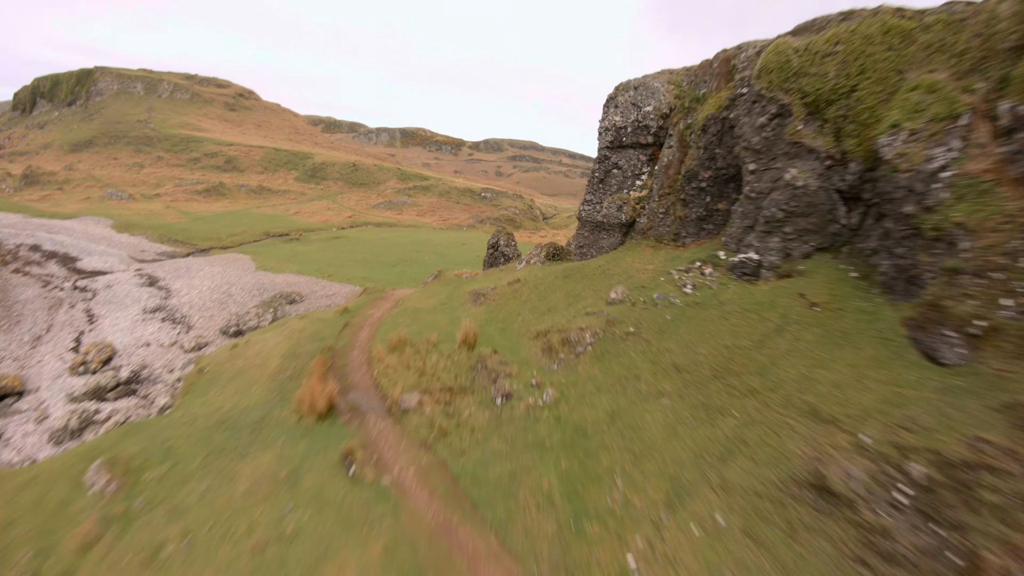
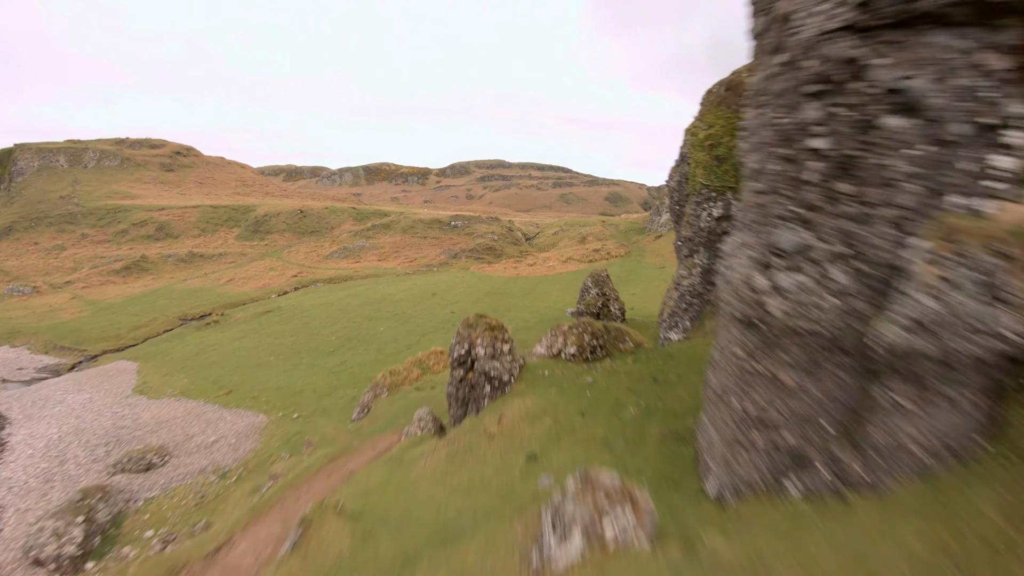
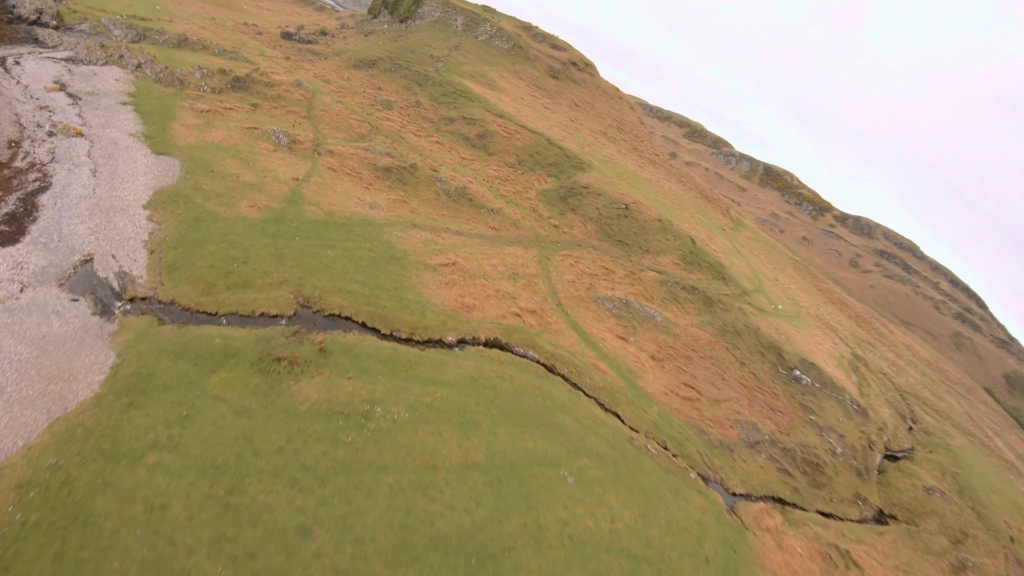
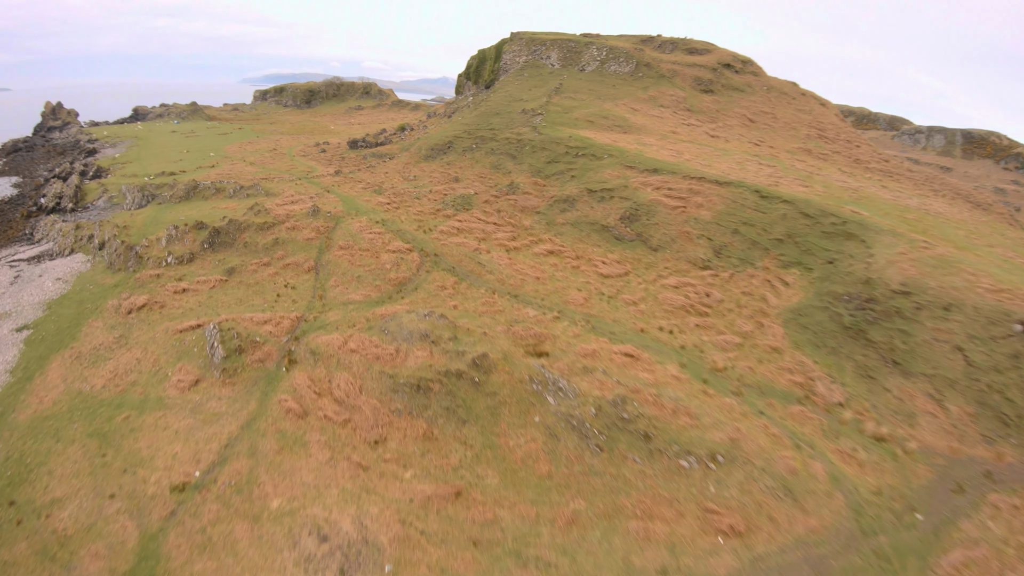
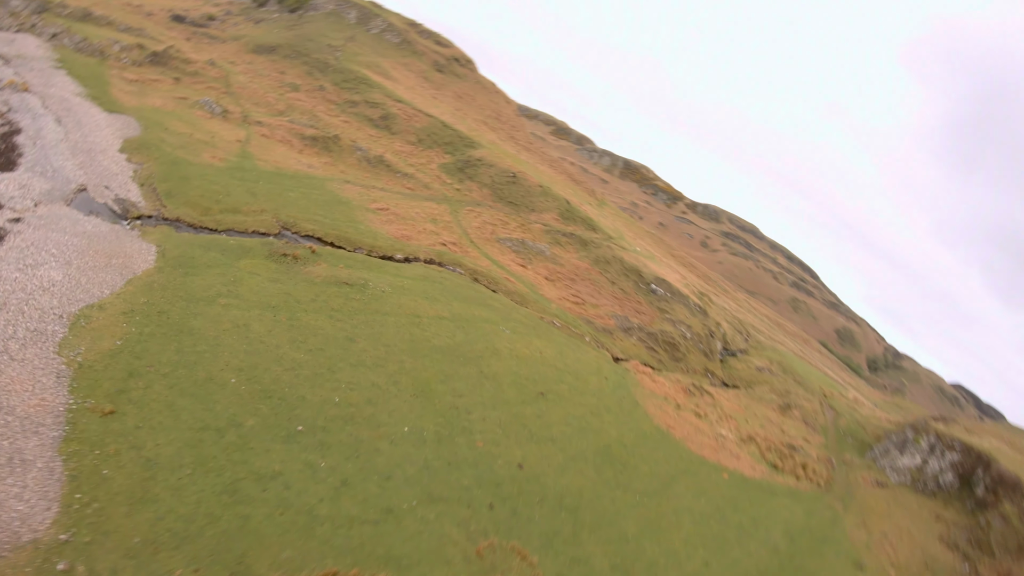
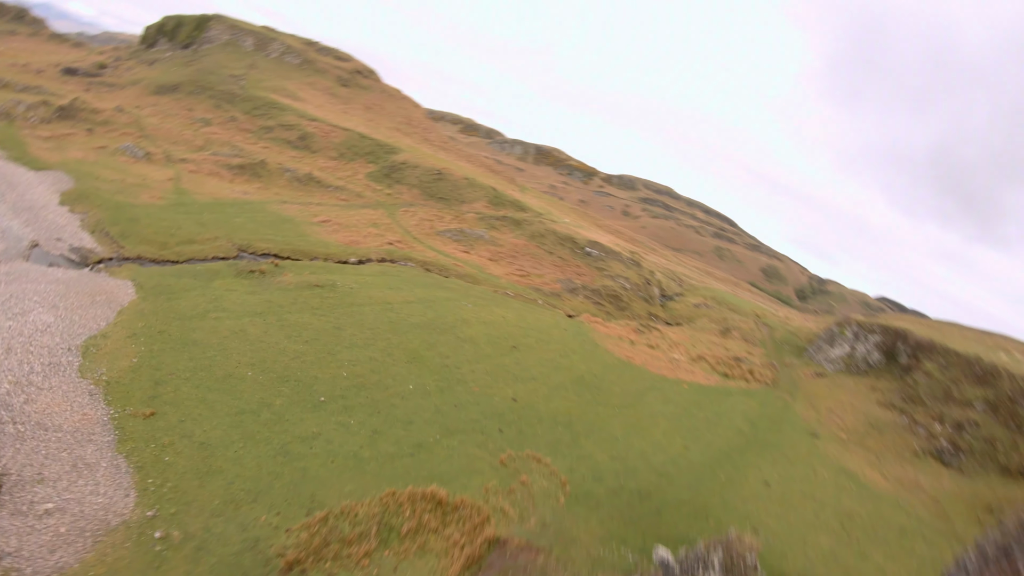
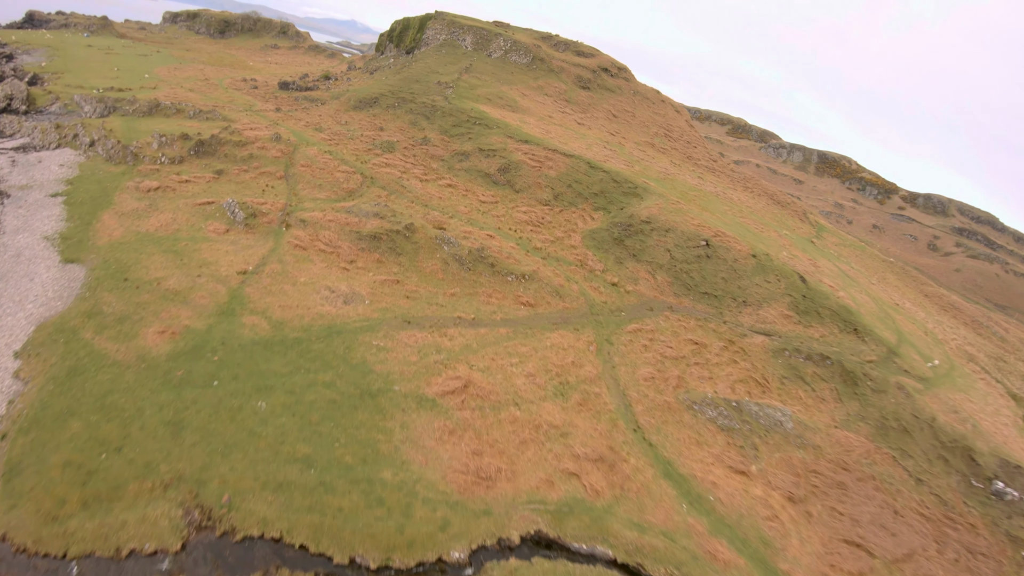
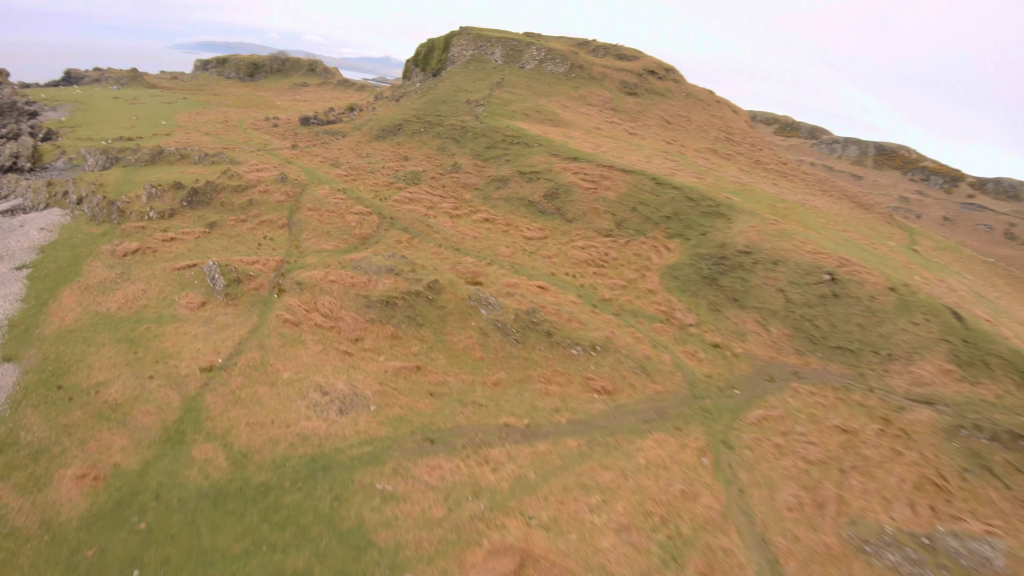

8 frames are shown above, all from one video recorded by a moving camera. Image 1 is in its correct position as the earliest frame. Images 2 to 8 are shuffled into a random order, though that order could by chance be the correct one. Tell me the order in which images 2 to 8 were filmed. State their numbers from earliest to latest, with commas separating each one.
2, 6, 5, 3, 7, 8, 4
